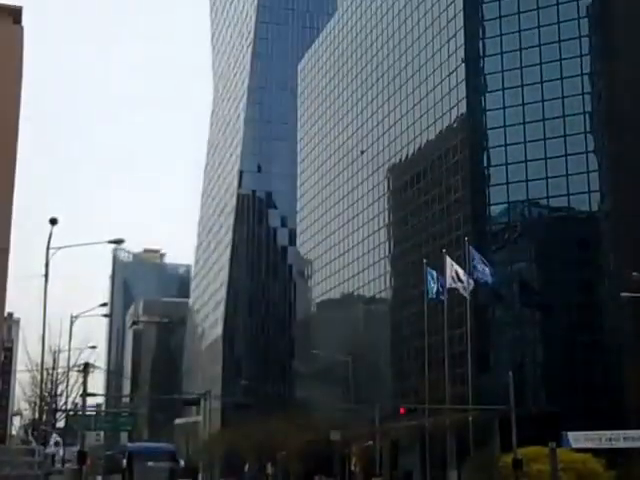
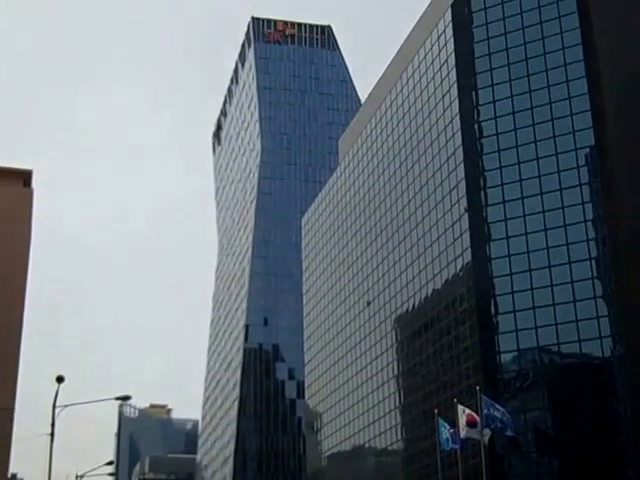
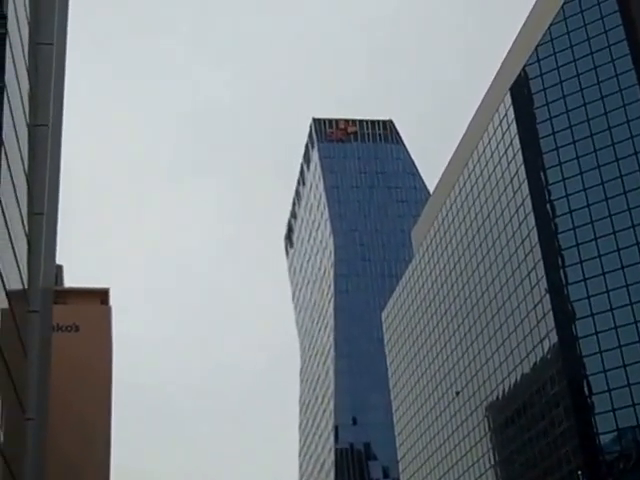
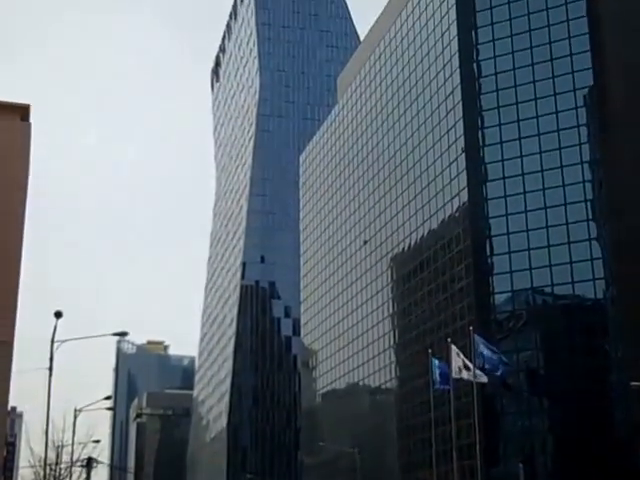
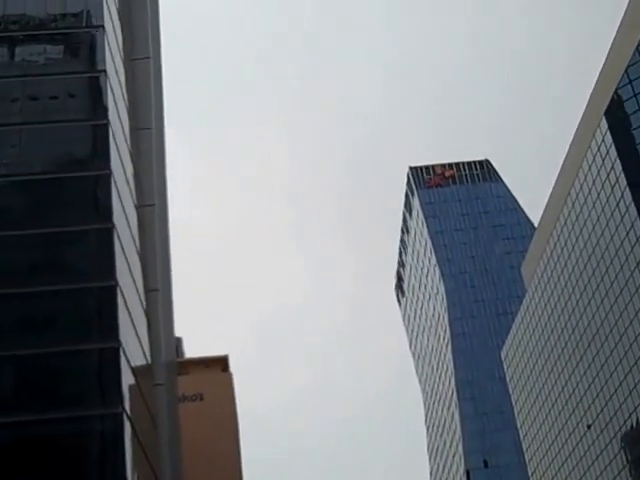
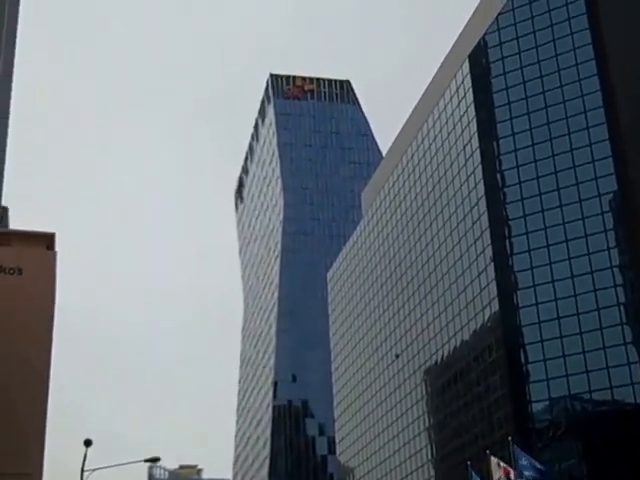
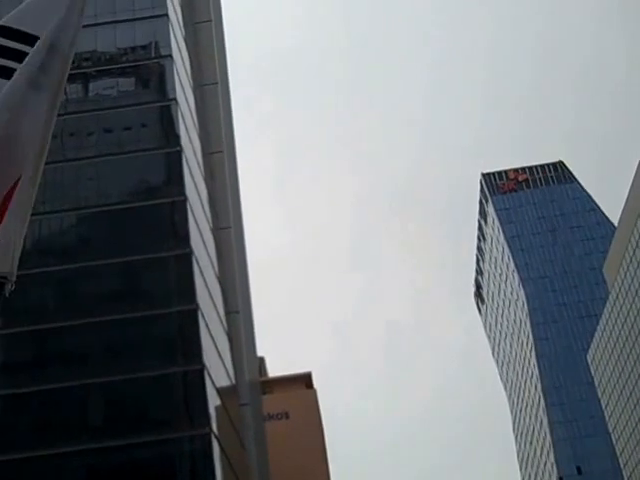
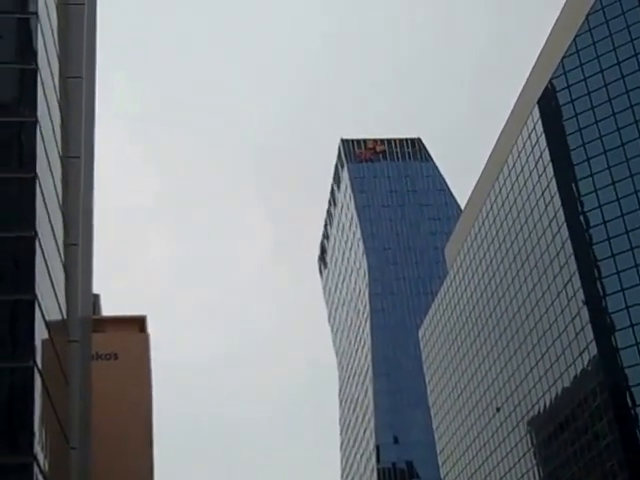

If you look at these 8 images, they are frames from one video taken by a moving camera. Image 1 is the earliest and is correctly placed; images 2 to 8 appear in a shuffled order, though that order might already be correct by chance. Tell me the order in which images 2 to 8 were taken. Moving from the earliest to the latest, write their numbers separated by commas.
4, 2, 6, 3, 8, 5, 7
